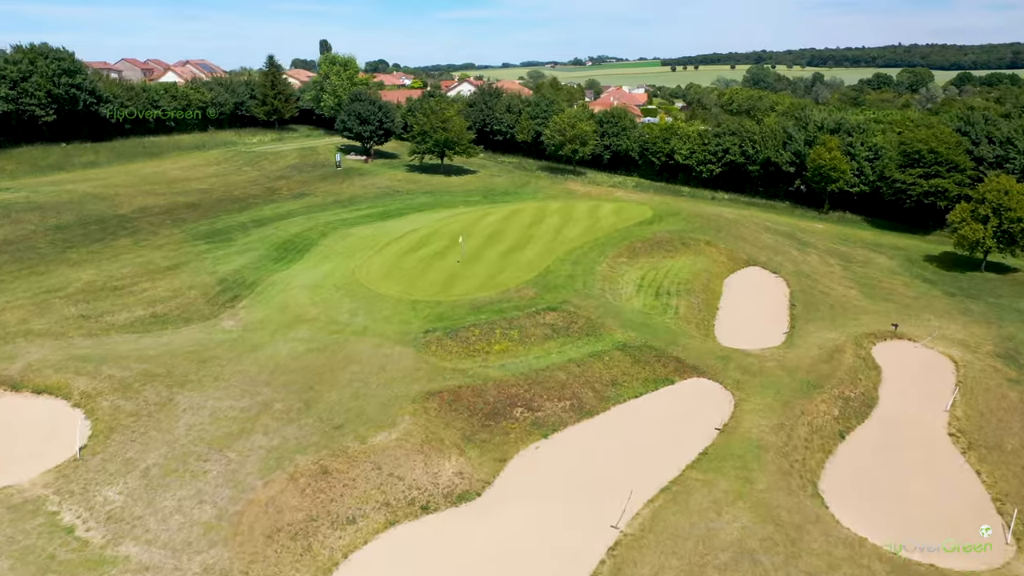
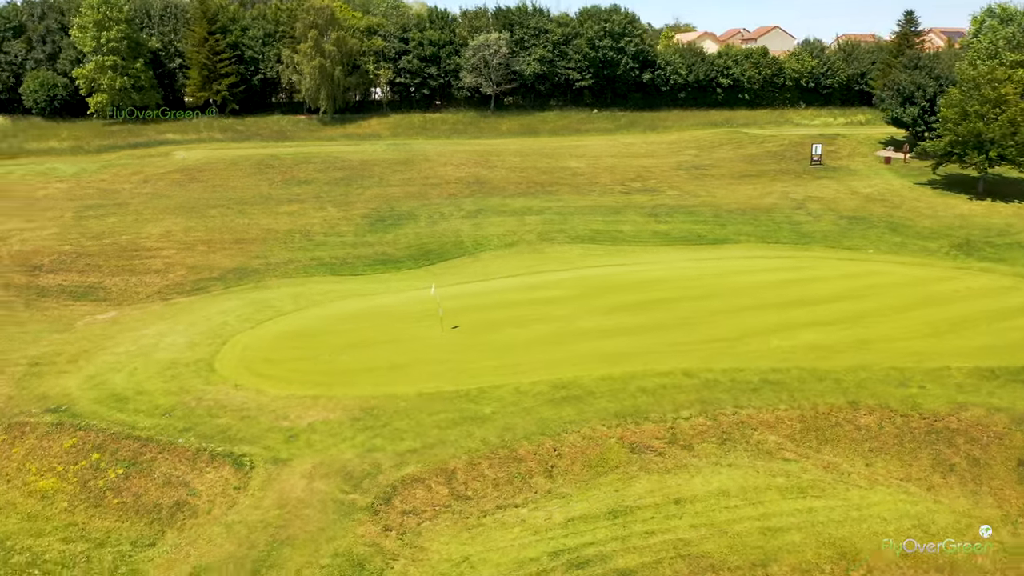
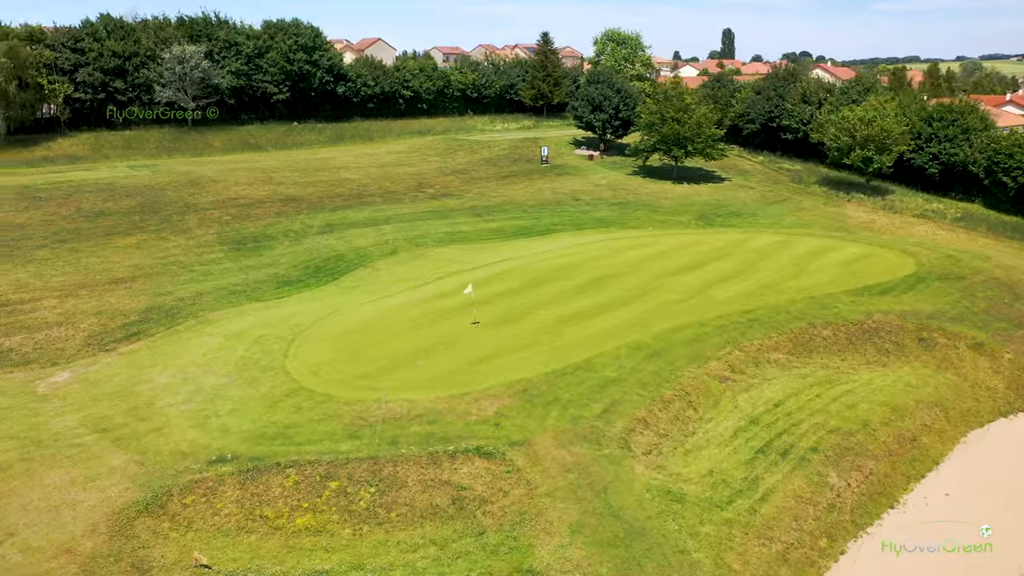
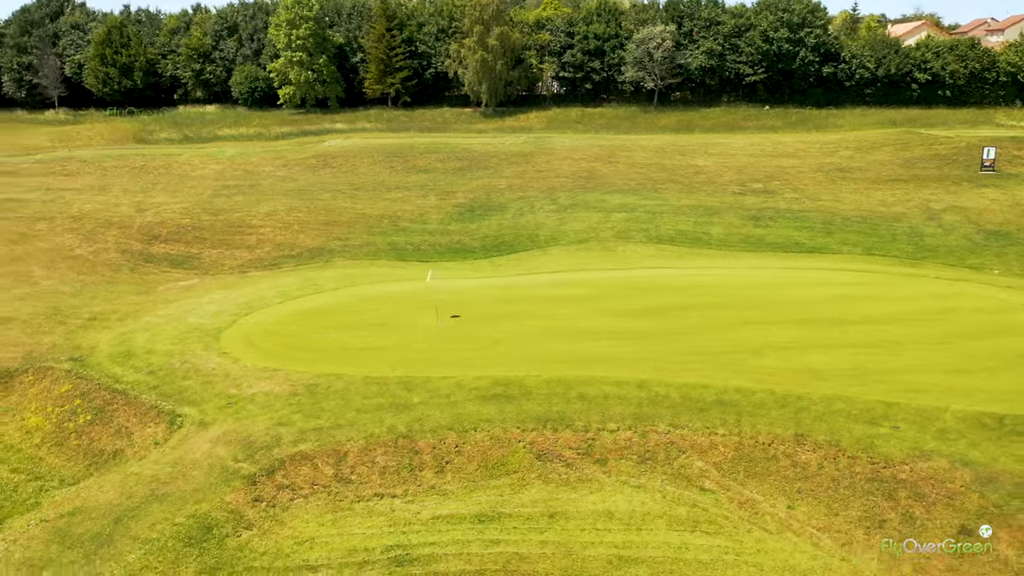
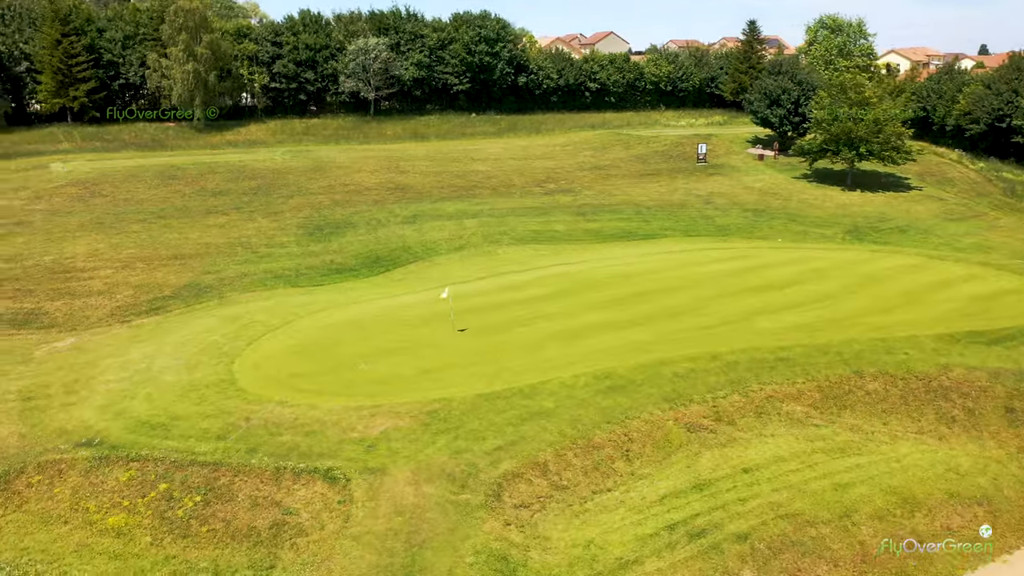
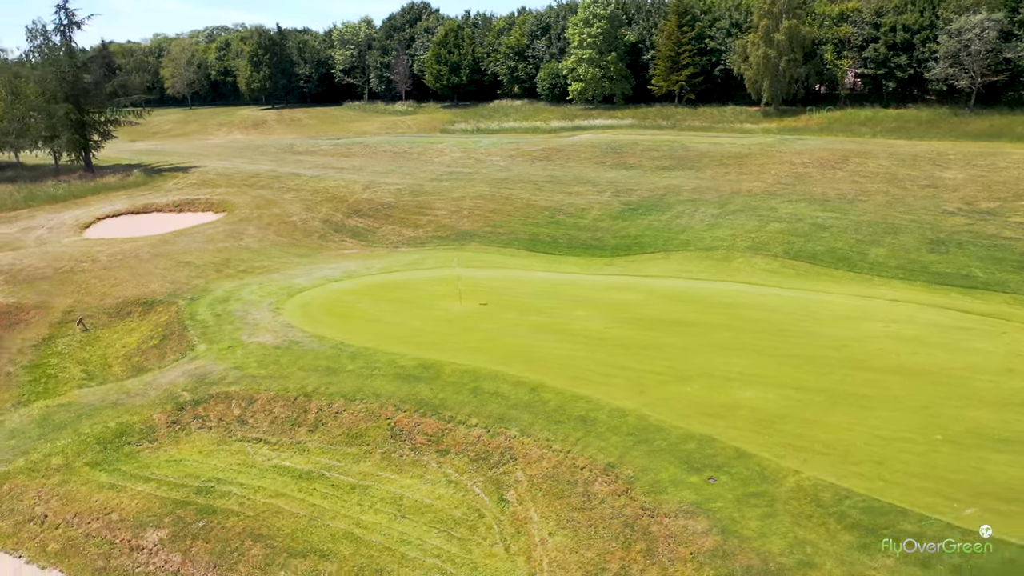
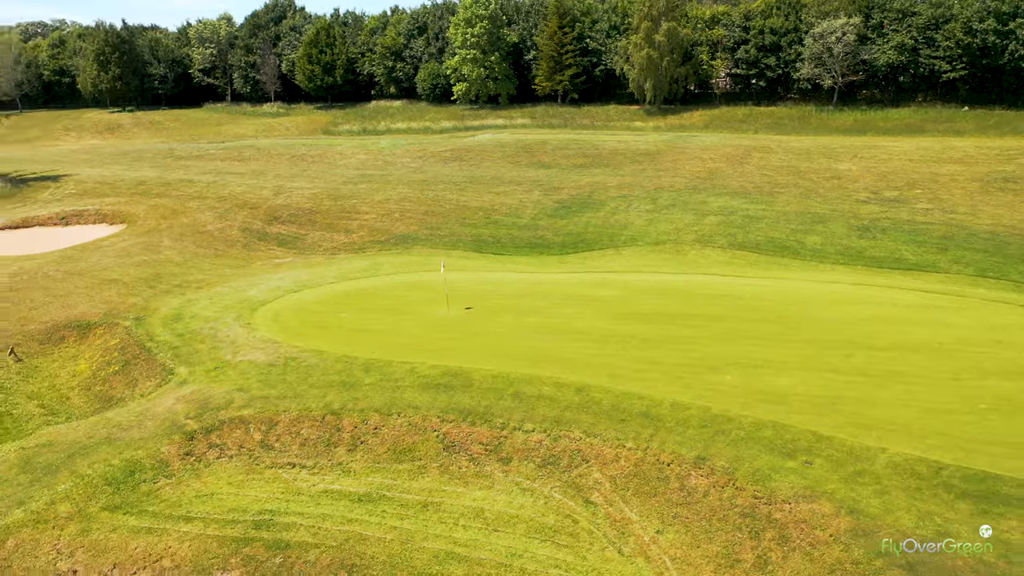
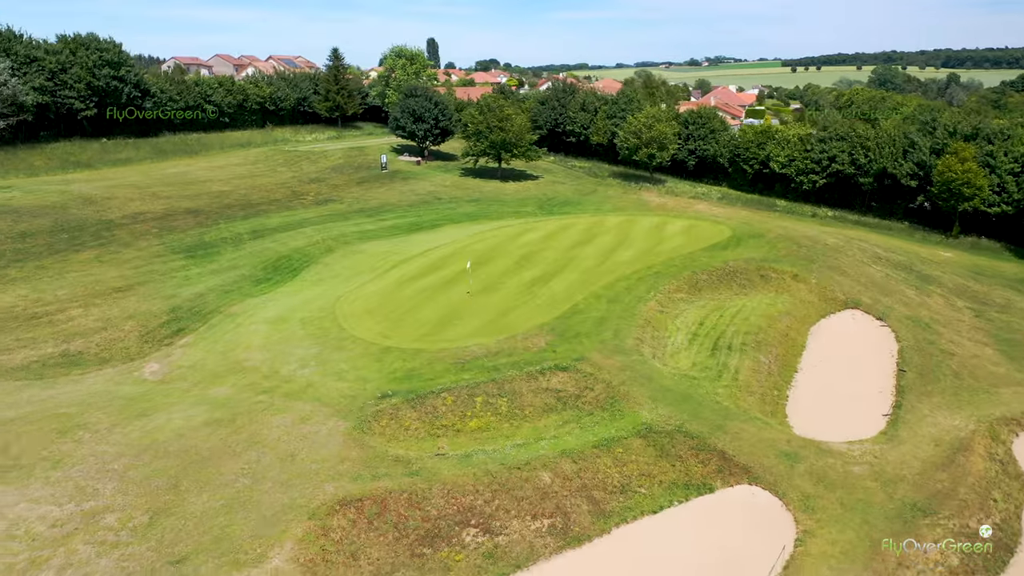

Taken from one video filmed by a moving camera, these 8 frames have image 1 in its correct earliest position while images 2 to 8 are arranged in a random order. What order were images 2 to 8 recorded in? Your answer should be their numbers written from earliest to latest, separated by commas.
8, 3, 5, 2, 4, 7, 6
